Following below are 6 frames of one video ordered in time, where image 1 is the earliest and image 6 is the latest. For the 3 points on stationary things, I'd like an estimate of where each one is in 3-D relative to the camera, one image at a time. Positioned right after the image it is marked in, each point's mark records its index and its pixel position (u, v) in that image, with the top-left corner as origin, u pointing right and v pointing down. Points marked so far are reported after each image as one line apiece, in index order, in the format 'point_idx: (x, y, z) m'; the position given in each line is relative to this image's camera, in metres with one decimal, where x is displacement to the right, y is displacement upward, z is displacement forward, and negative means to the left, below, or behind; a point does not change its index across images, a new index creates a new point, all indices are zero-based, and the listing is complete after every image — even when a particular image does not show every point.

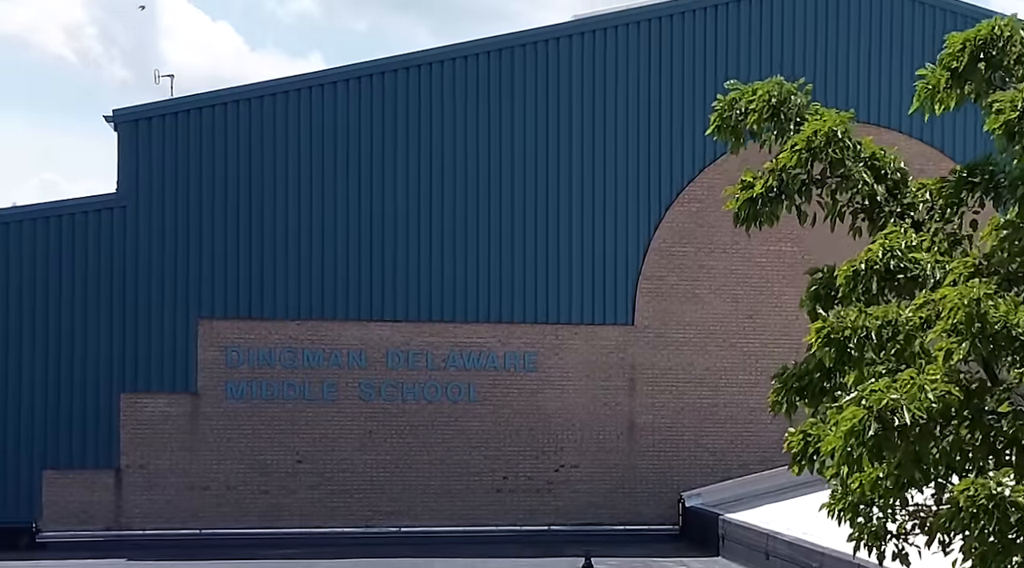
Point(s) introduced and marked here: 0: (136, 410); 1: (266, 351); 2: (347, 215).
0: (-6.1, -2.0, +19.1) m
1: (-4.0, -1.1, +19.4) m
2: (-2.8, +1.1, +19.7) m
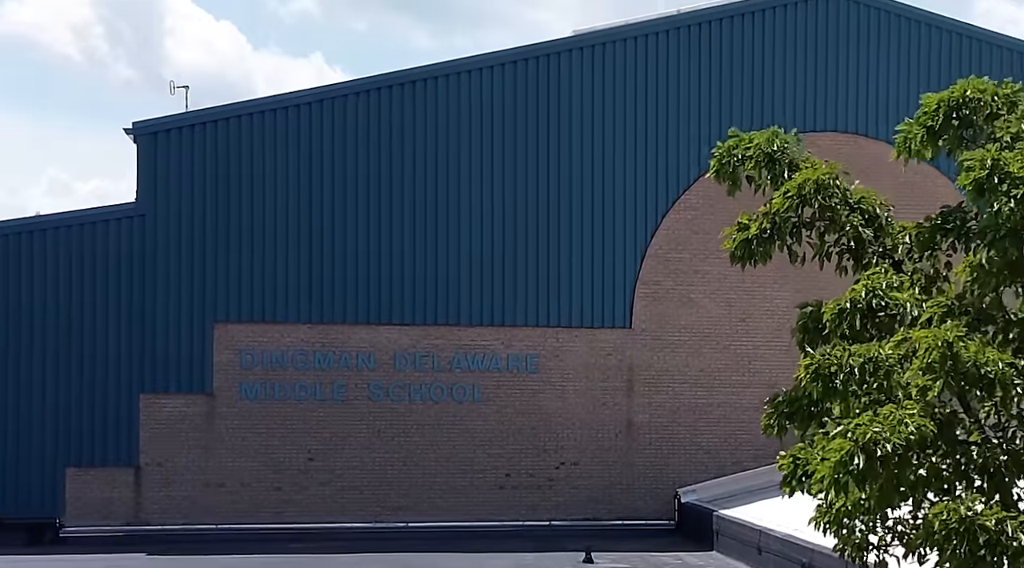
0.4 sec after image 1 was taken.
0: (-6.0, -2.1, +19.9) m
1: (-4.0, -1.2, +20.2) m
2: (-2.7, +1.1, +20.5) m
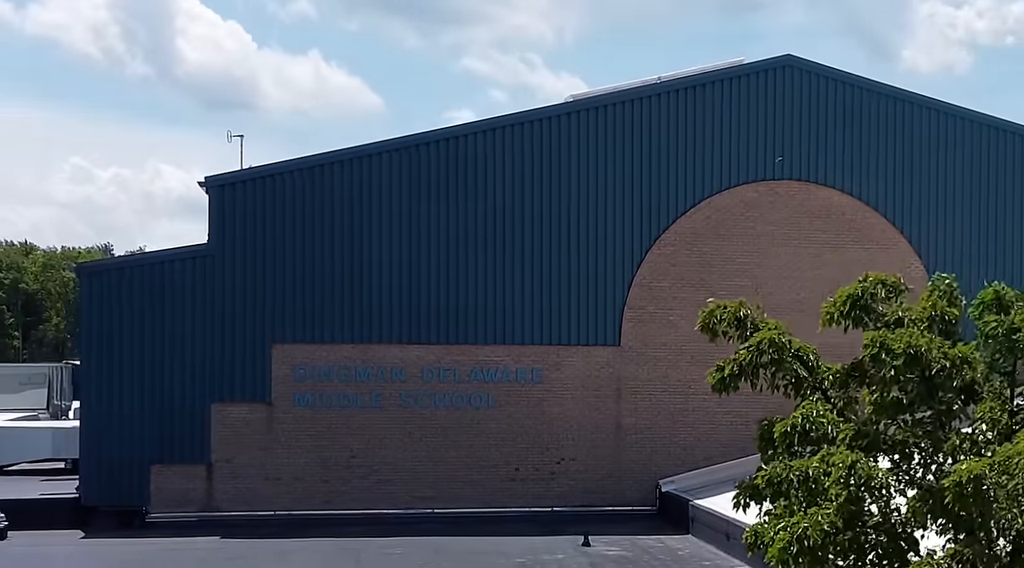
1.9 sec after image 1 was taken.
0: (-5.8, -2.7, +23.8) m
1: (-3.8, -1.7, +24.1) m
2: (-2.5, +0.5, +24.3) m
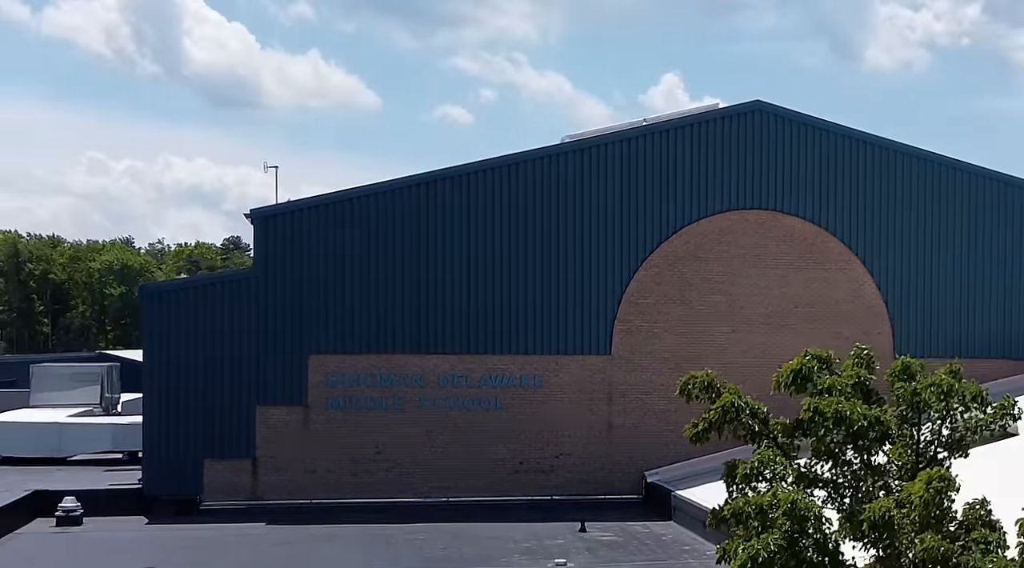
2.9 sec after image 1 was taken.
0: (-5.7, -3.1, +27.3) m
1: (-3.7, -2.2, +27.6) m
2: (-2.4, +0.1, +27.7) m
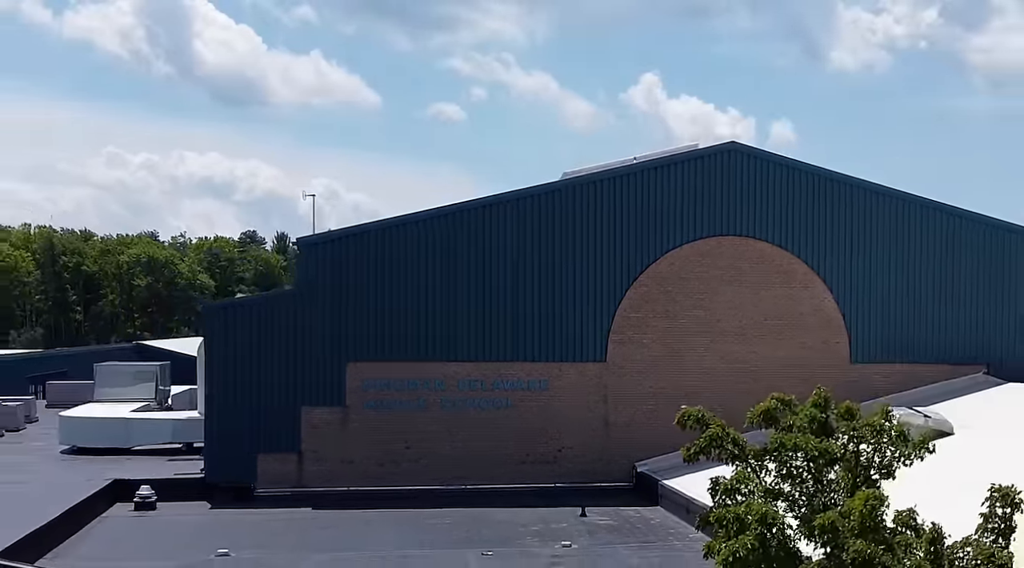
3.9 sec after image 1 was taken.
0: (-5.4, -3.6, +31.7) m
1: (-3.4, -2.6, +32.0) m
2: (-2.1, -0.4, +32.1) m
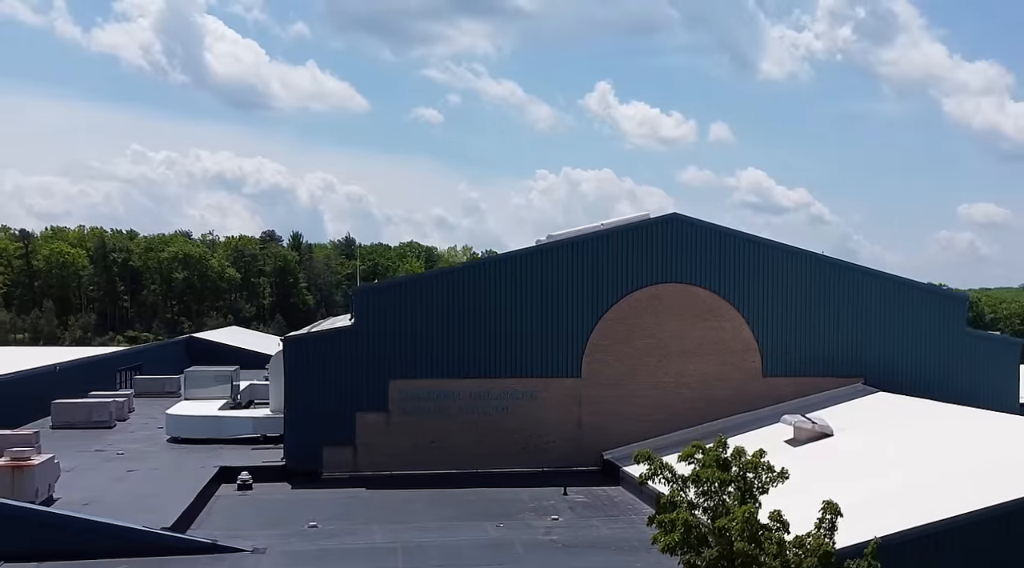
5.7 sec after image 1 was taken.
0: (-5.4, -4.9, +42.4) m
1: (-3.4, -4.0, +42.8) m
2: (-2.0, -1.7, +42.8) m
